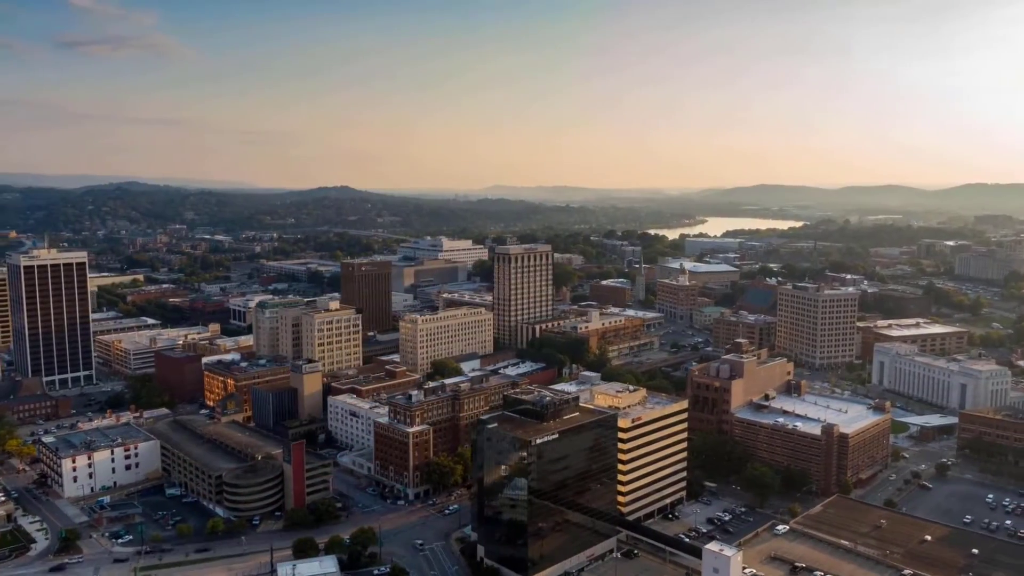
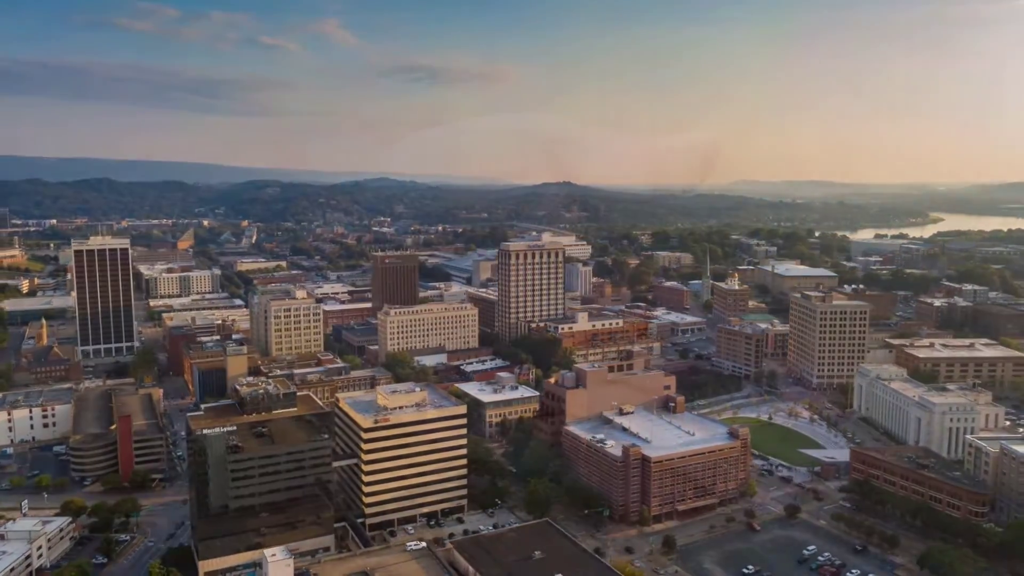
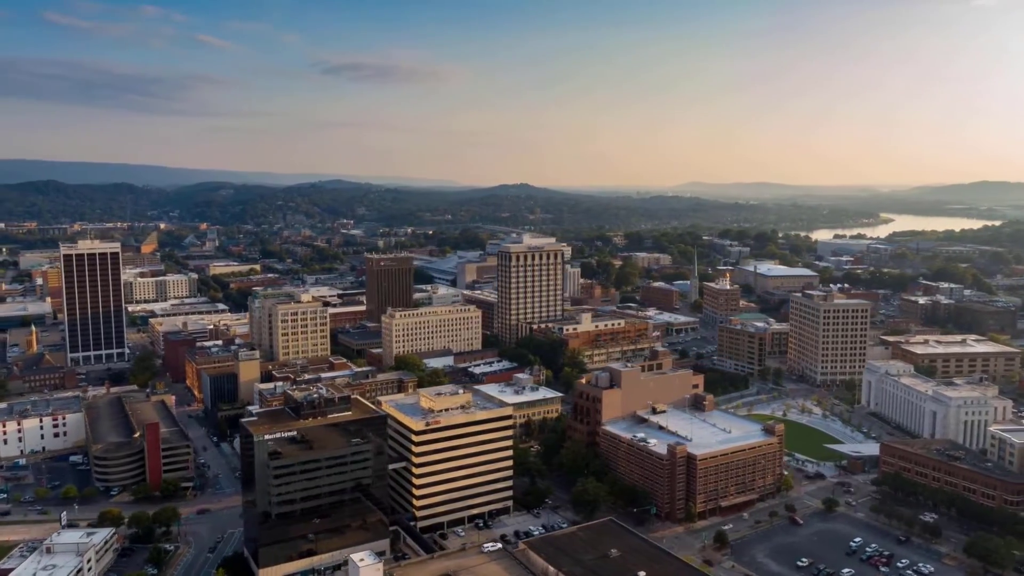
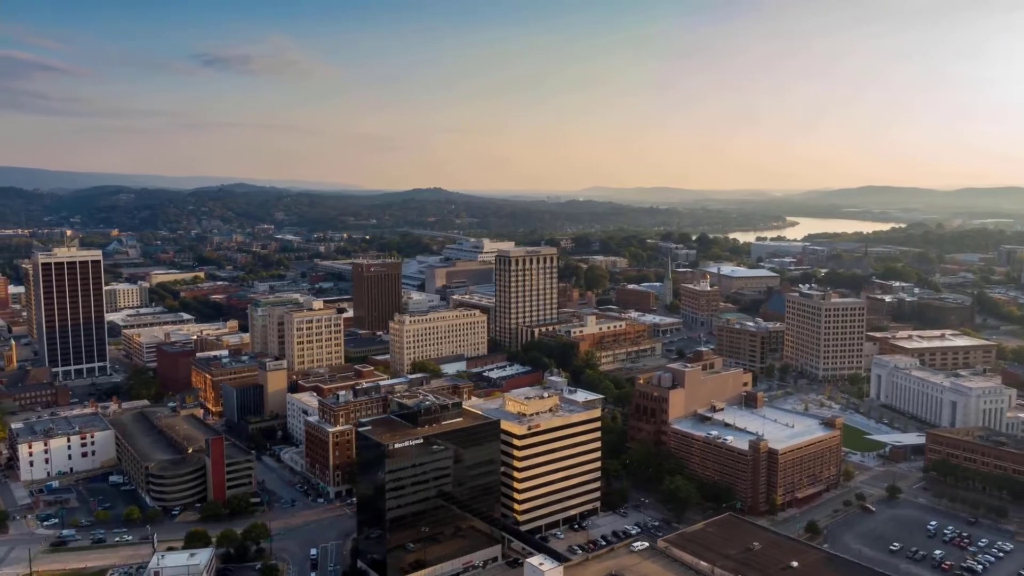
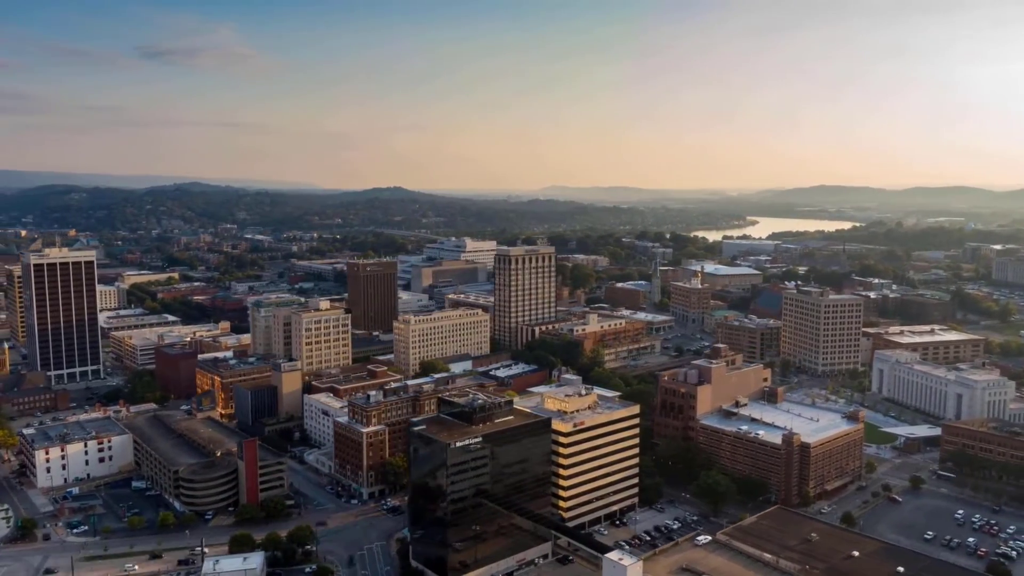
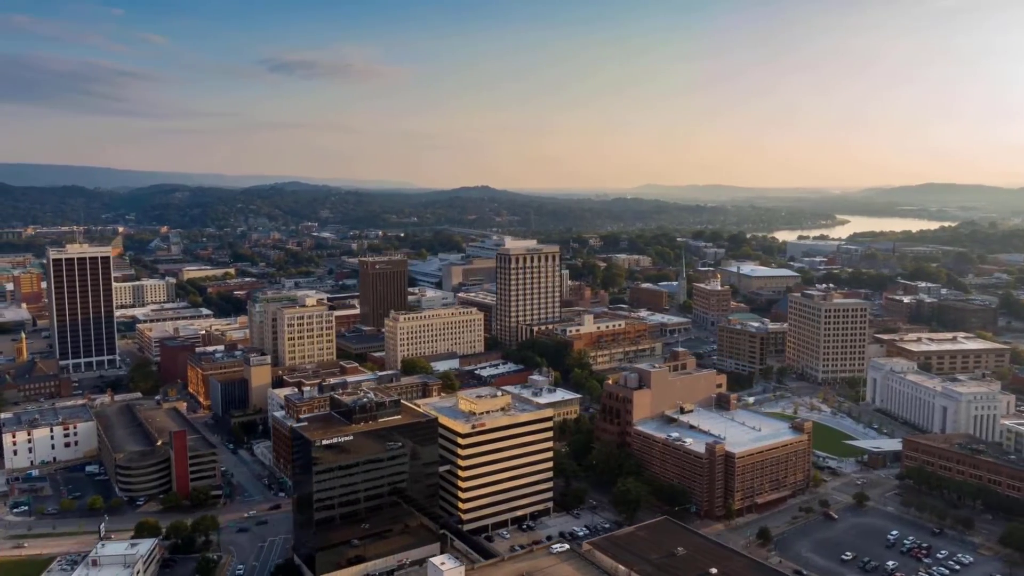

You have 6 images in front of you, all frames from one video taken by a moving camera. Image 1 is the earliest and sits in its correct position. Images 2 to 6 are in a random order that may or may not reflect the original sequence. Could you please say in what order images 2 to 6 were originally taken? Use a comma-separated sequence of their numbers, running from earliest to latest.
5, 4, 6, 3, 2
